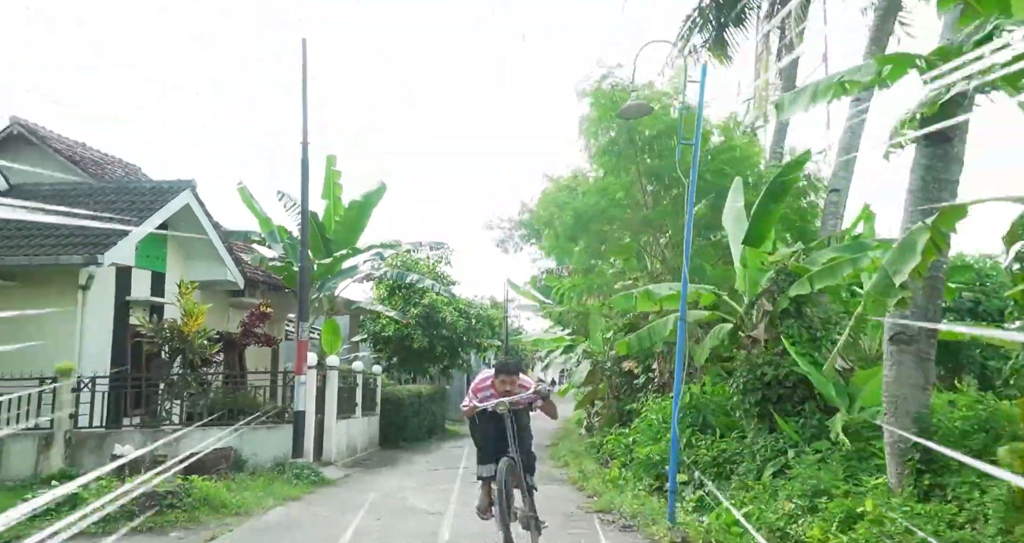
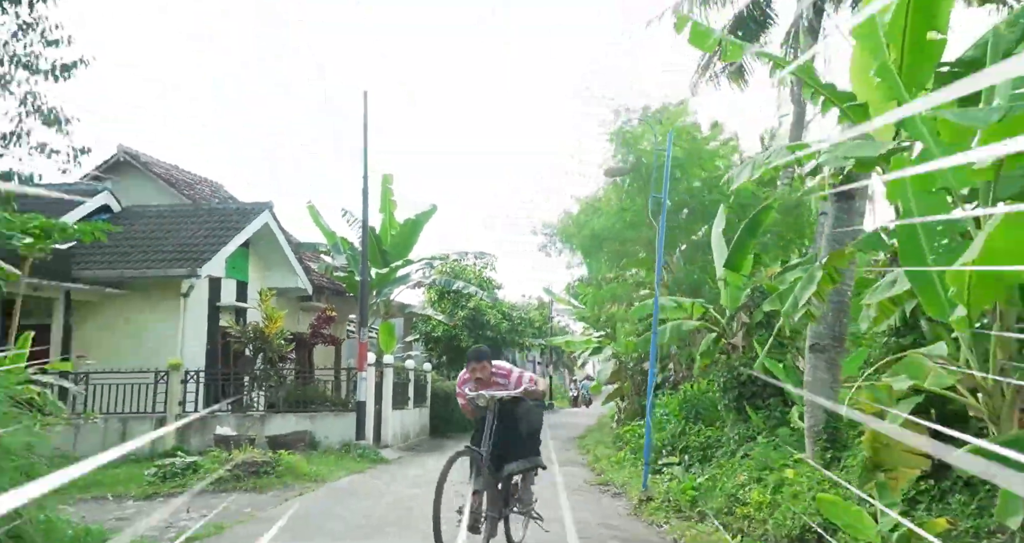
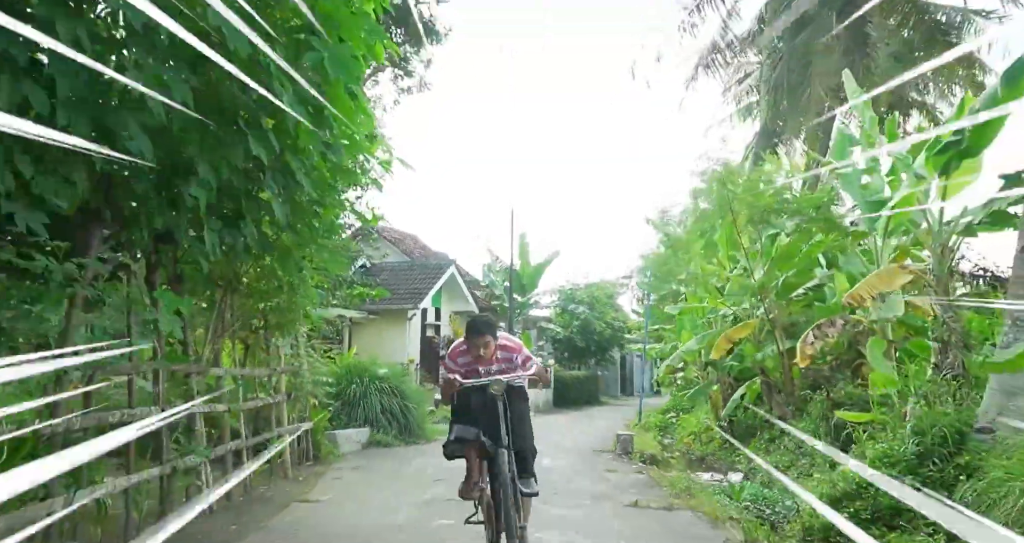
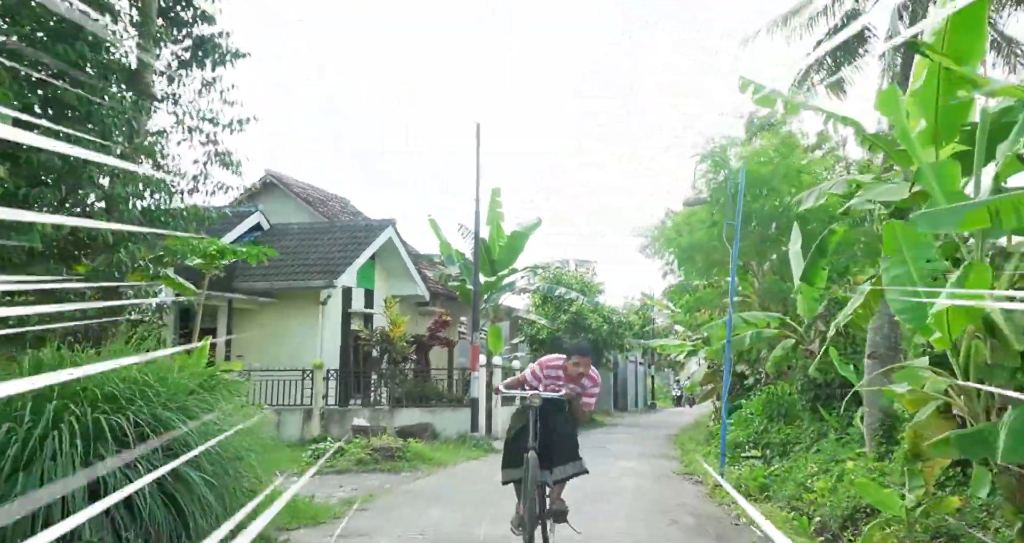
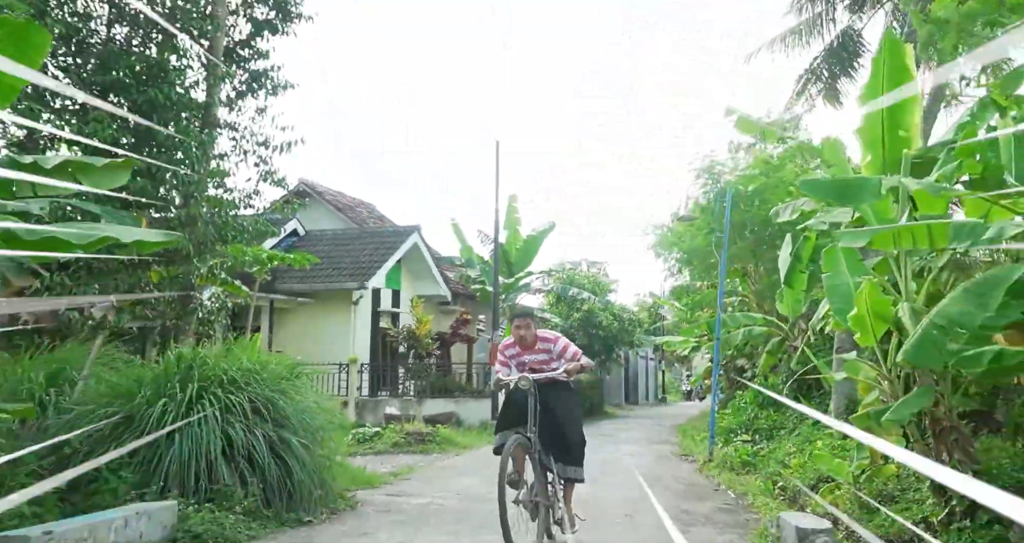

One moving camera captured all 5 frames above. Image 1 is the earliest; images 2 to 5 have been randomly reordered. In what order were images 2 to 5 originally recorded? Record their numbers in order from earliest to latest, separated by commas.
2, 4, 5, 3
